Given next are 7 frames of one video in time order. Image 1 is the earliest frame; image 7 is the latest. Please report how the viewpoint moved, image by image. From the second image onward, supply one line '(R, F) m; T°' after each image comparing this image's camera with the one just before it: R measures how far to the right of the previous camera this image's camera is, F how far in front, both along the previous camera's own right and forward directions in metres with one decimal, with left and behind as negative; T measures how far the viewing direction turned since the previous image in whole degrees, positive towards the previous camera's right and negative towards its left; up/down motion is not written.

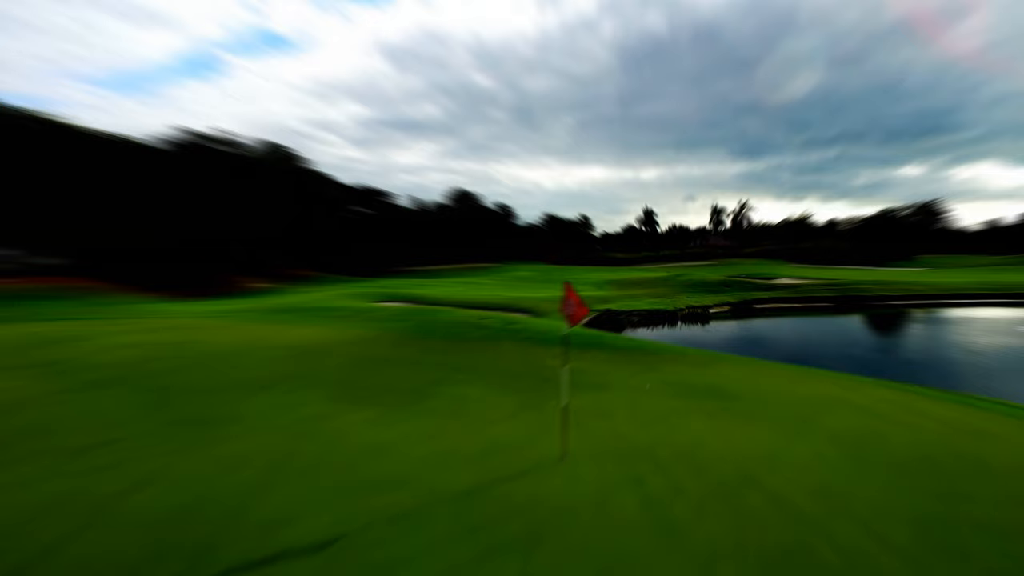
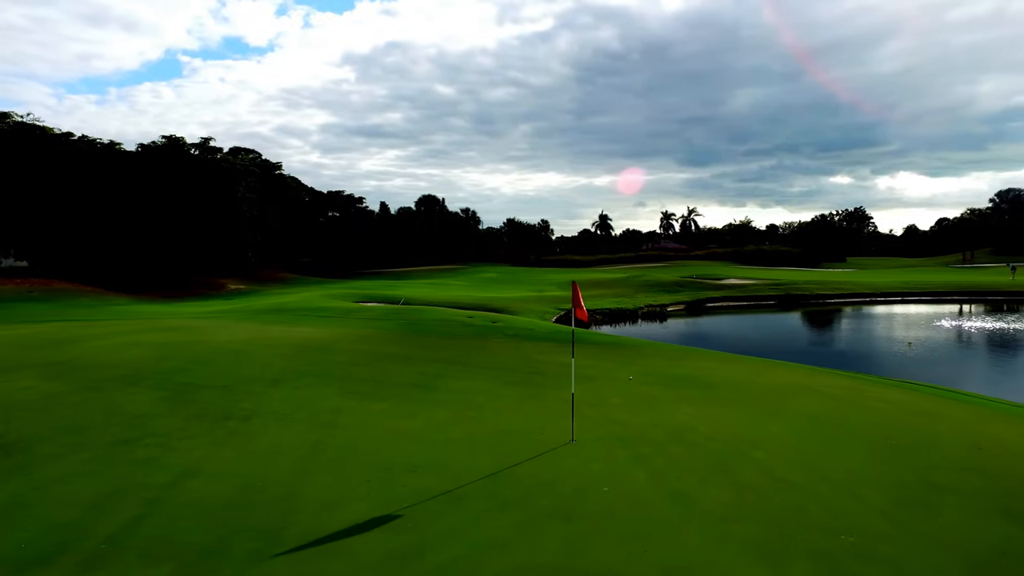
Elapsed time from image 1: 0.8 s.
(-0.8, -1.0) m; +4°
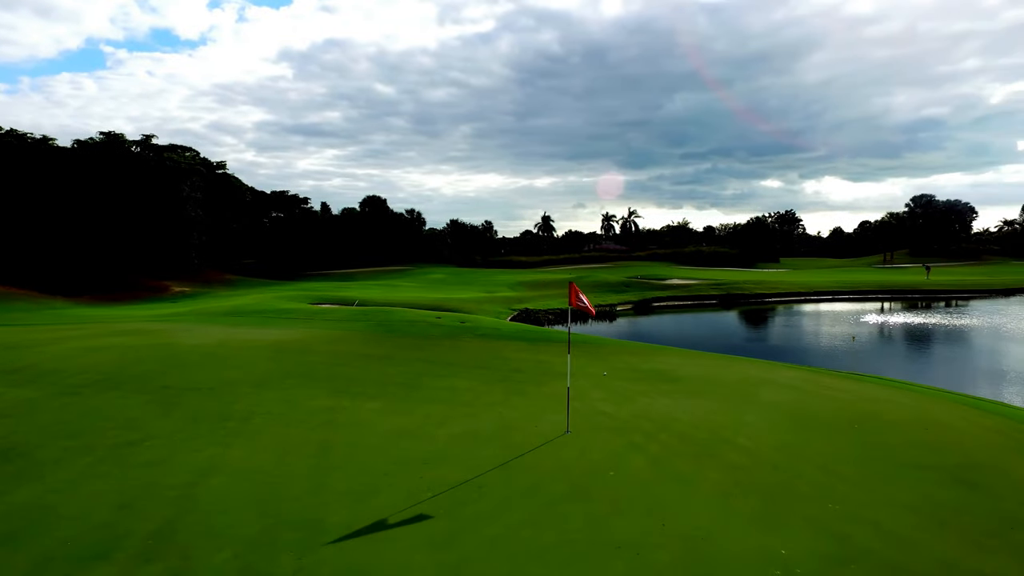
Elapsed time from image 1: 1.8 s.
(-1.0, -0.5) m; +5°
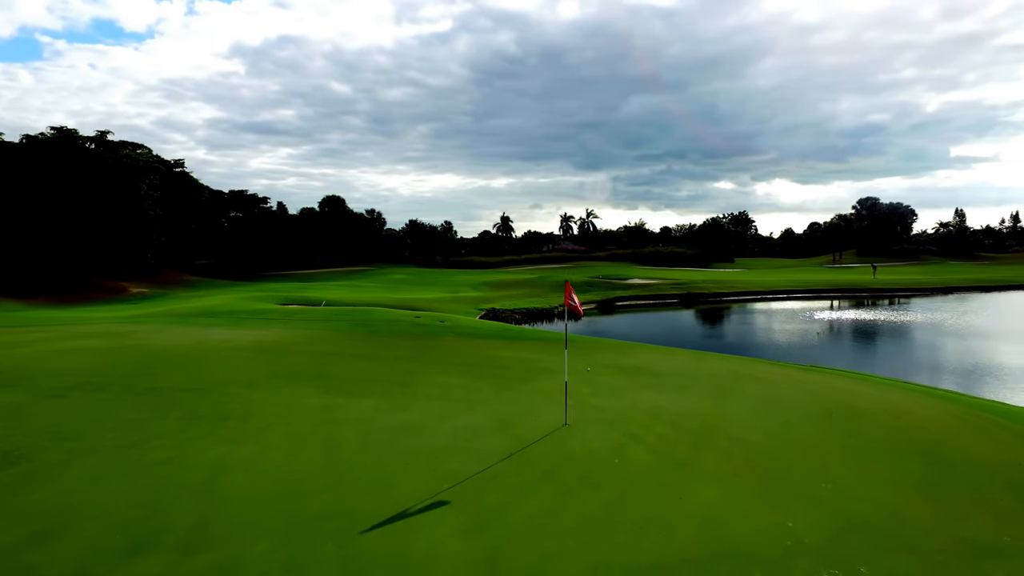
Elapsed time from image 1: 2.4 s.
(-0.7, -0.4) m; +4°
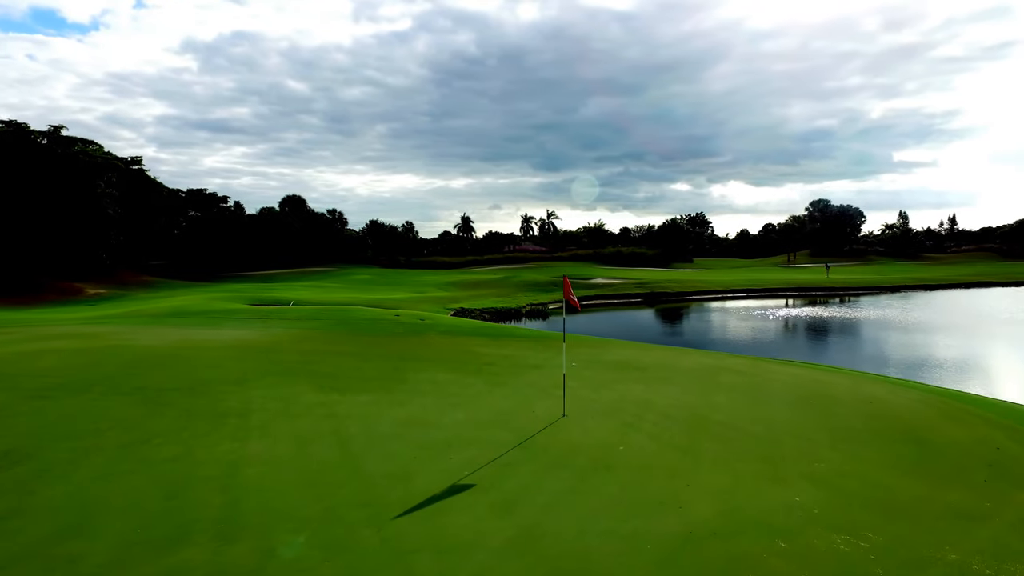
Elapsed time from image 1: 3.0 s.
(-0.7, -0.3) m; +4°
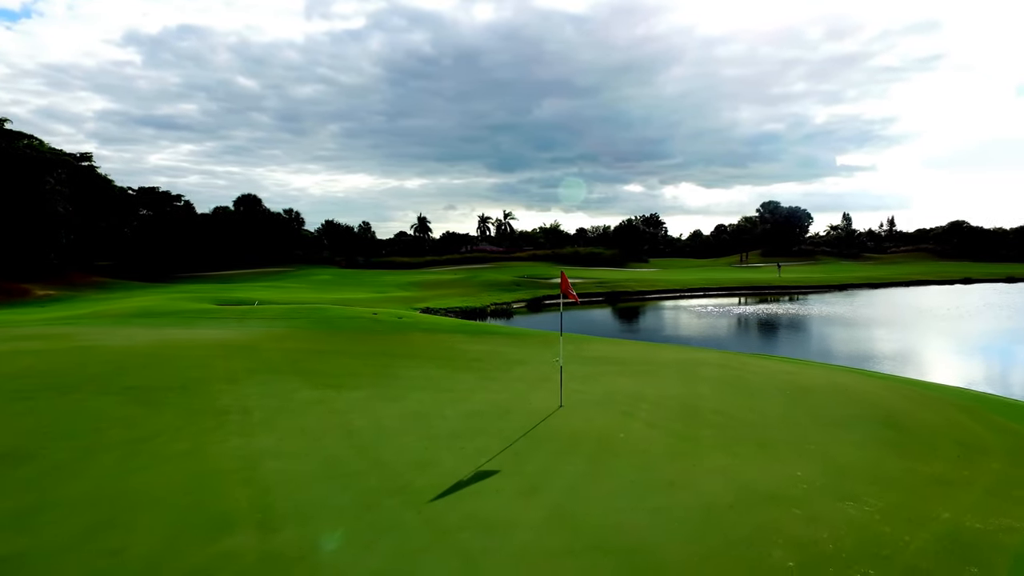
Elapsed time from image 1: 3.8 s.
(-0.8, -0.3) m; +4°
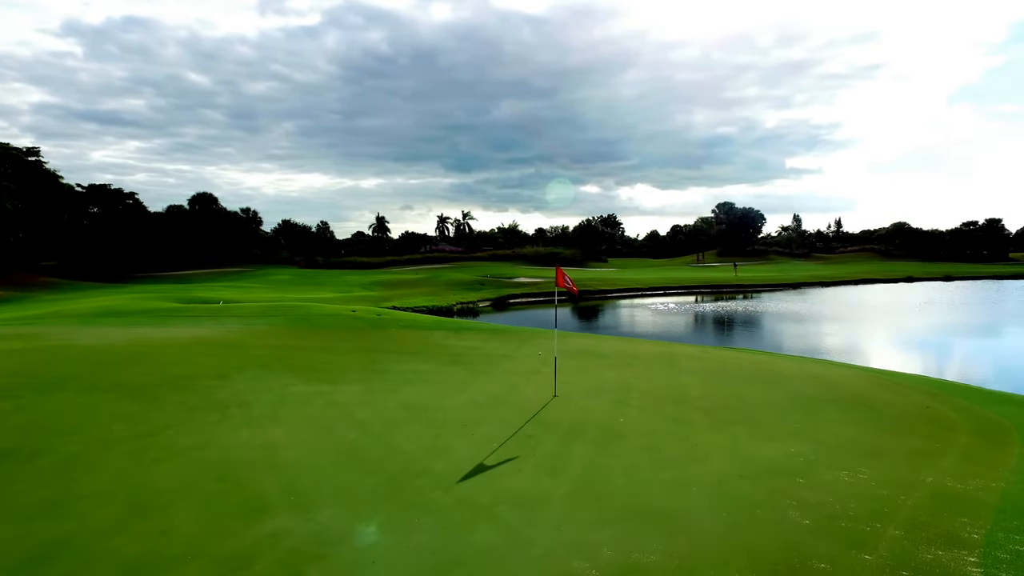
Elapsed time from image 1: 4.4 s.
(-0.8, -0.4) m; +4°
